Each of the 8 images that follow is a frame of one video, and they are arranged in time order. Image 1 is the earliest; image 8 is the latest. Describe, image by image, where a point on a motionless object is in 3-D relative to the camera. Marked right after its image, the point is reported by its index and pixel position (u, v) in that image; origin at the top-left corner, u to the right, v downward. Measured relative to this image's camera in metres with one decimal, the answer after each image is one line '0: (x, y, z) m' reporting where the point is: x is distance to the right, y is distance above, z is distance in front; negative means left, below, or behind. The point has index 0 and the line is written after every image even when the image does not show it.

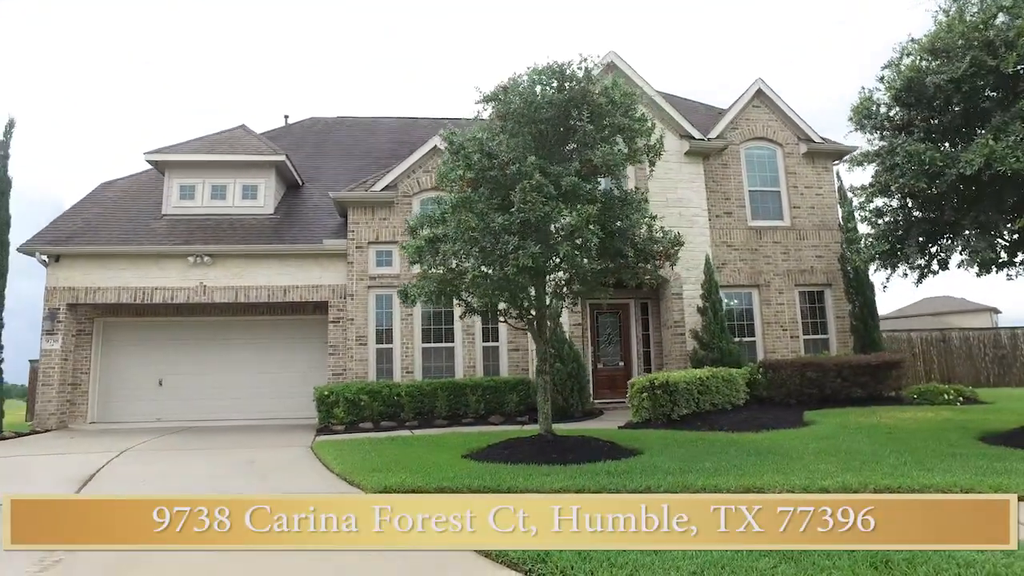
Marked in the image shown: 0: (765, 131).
0: (+6.4, +4.0, +16.4) m
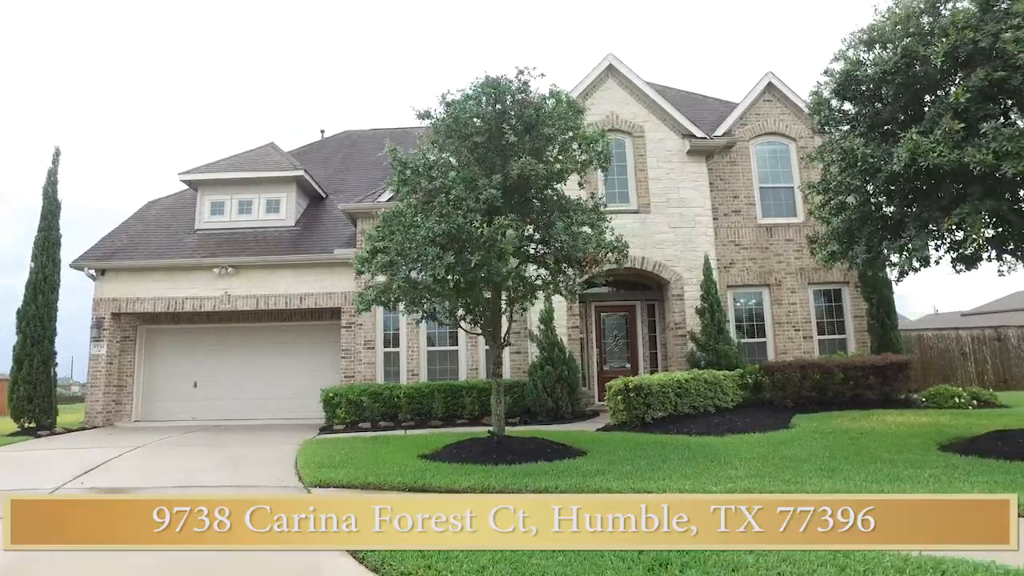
0: (+6.5, +4.0, +16.0) m
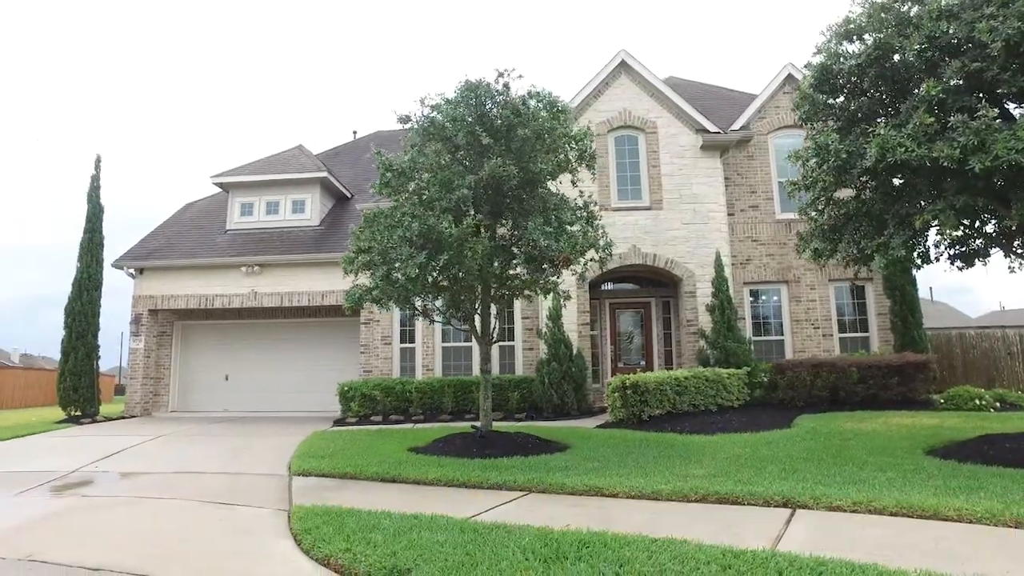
0: (+6.8, +4.1, +15.6) m
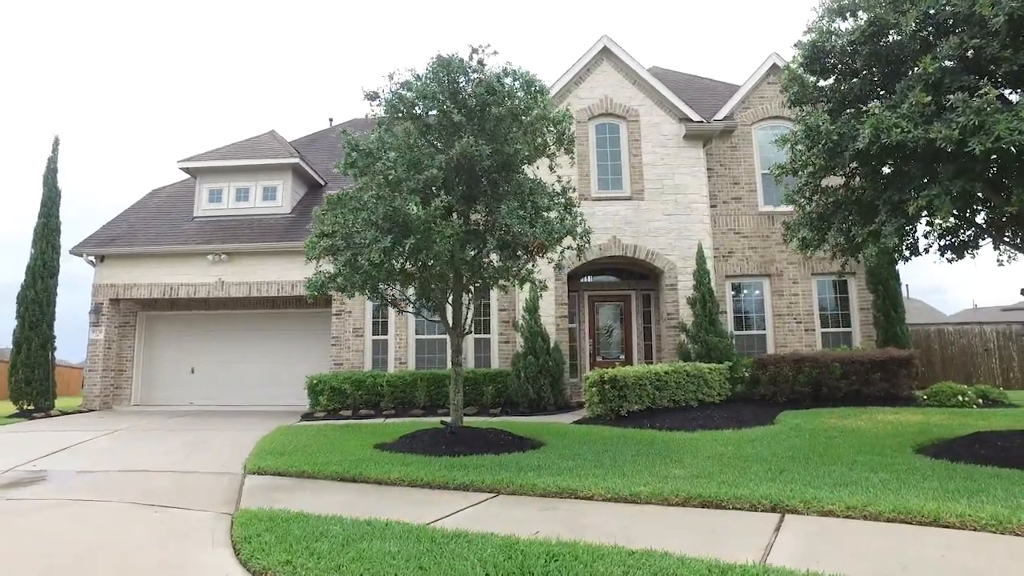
0: (+6.3, +4.2, +15.3) m
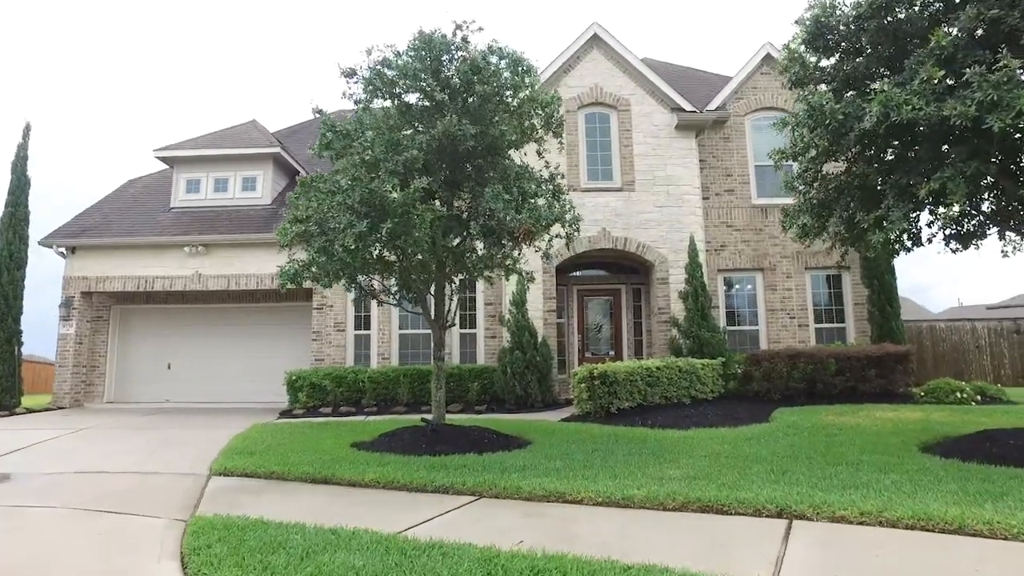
0: (+6.0, +4.3, +14.9) m
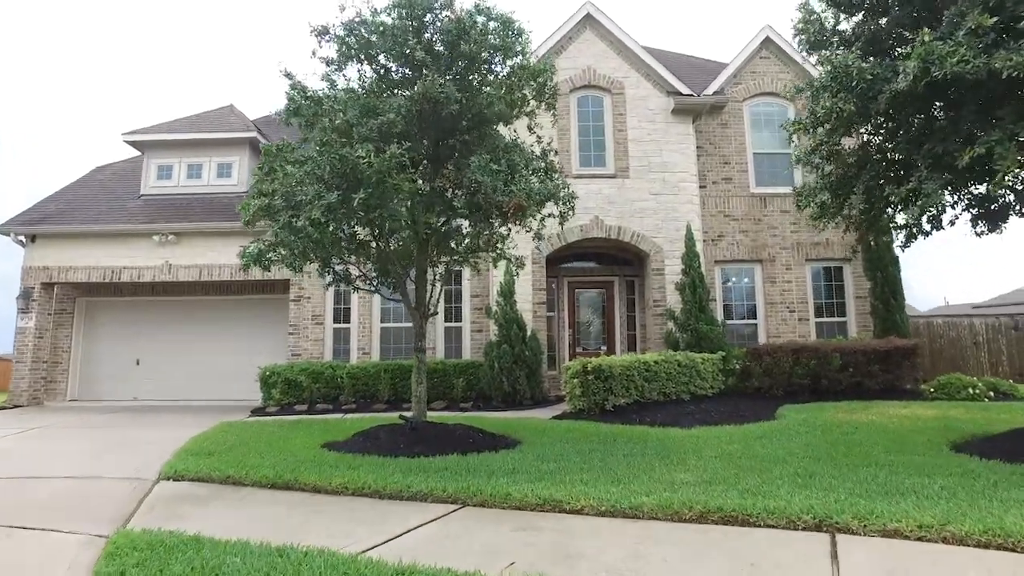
0: (+5.8, +4.5, +14.3) m
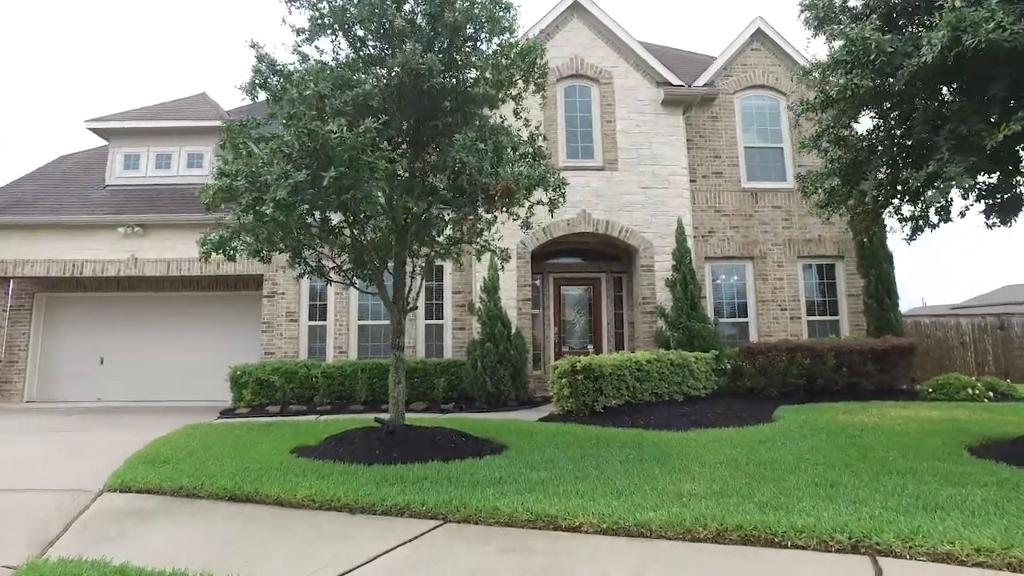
0: (+5.4, +4.6, +14.0) m
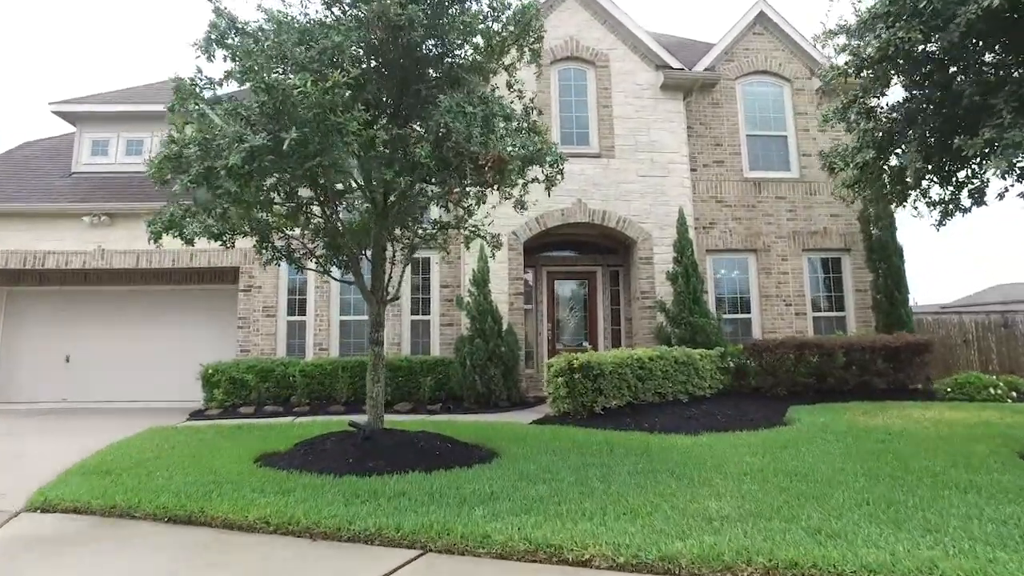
0: (+5.3, +4.7, +13.3) m
